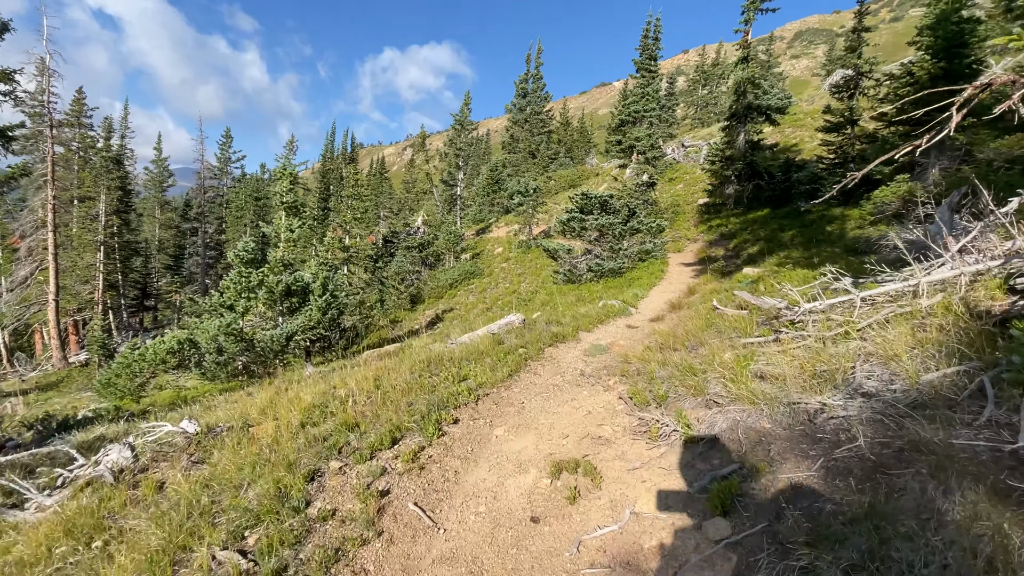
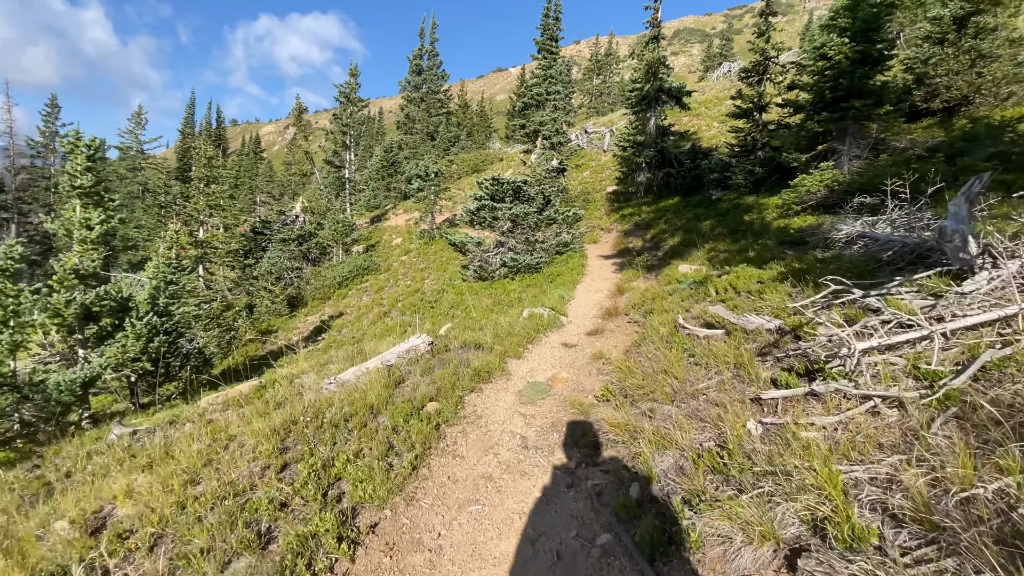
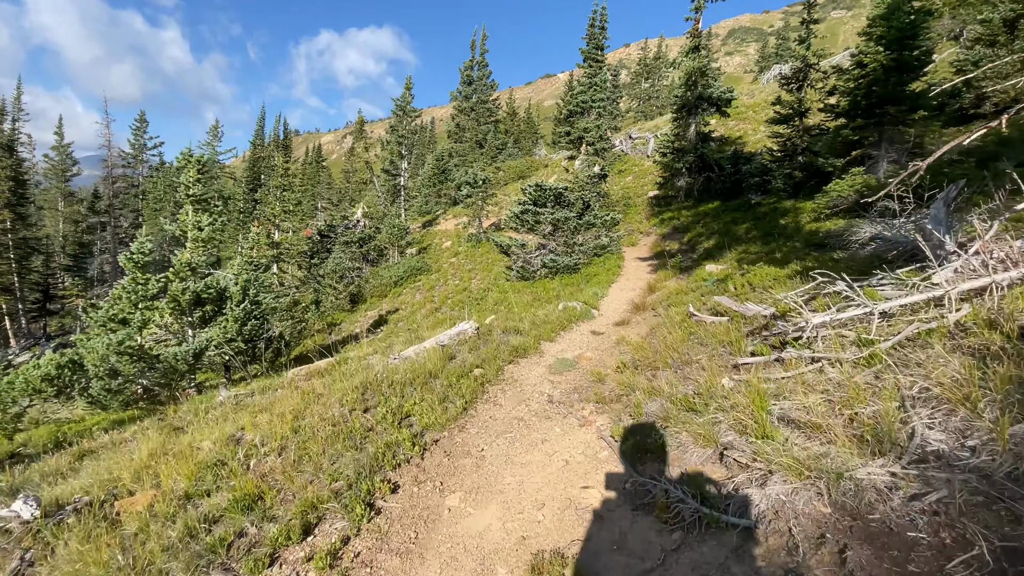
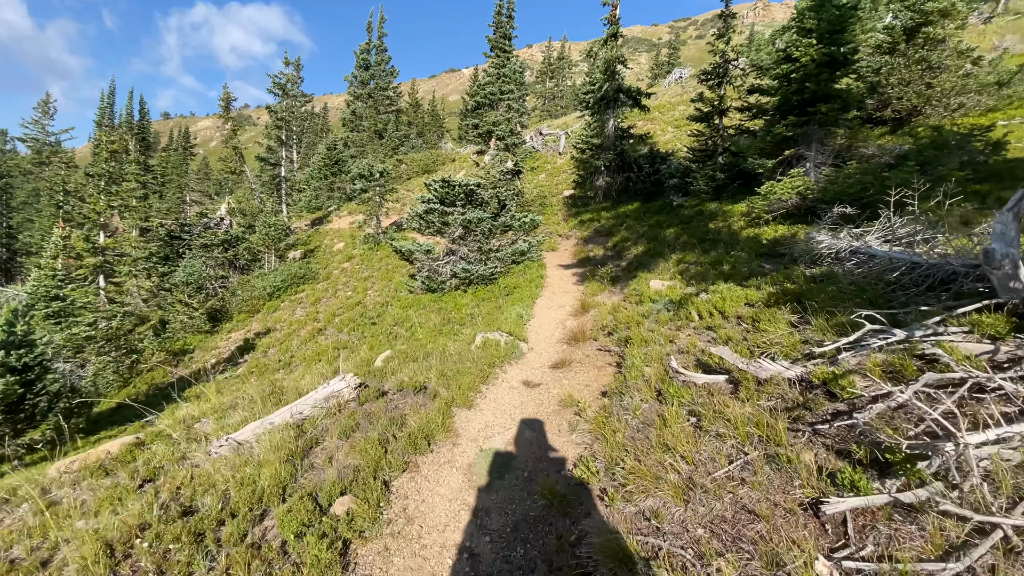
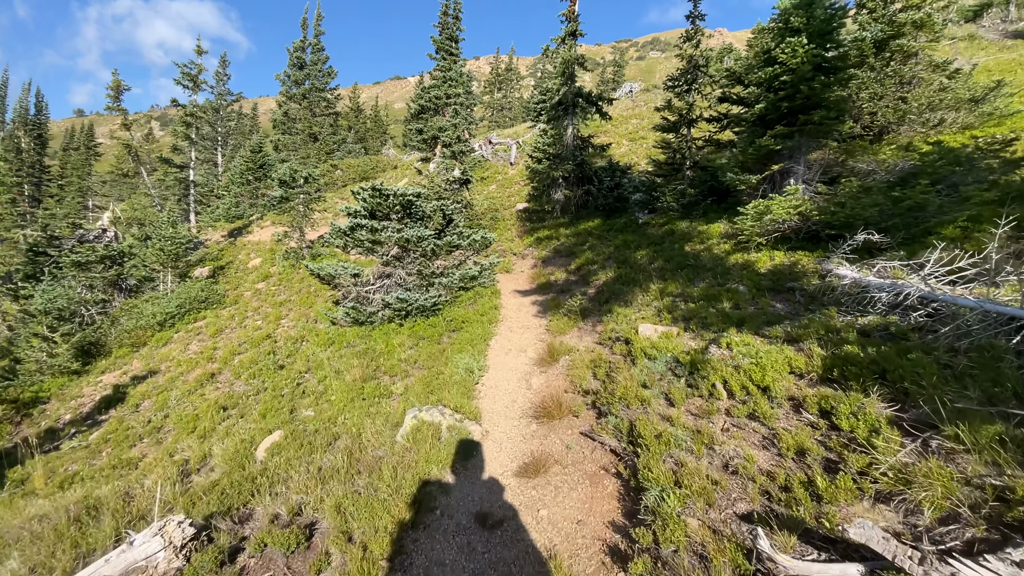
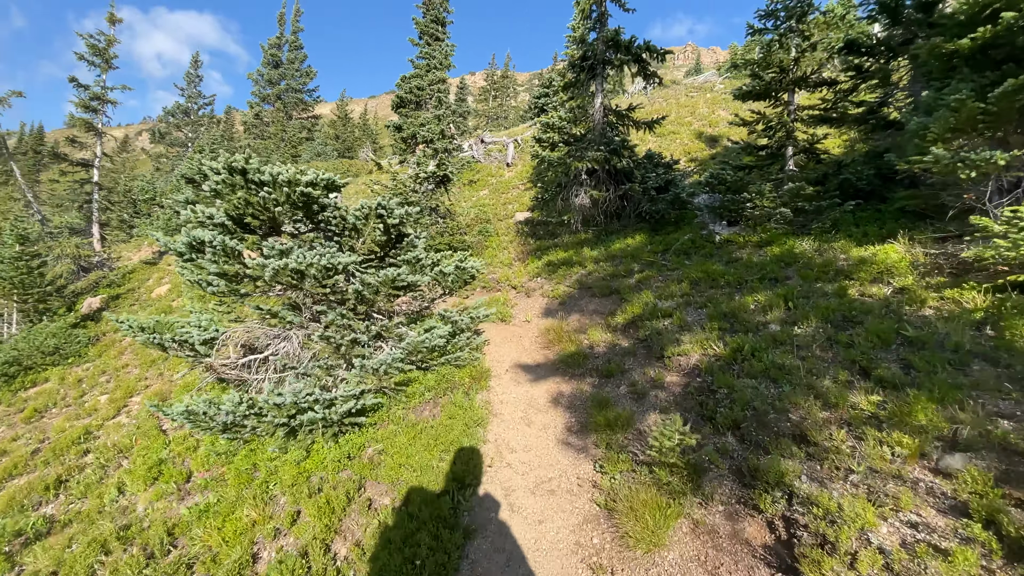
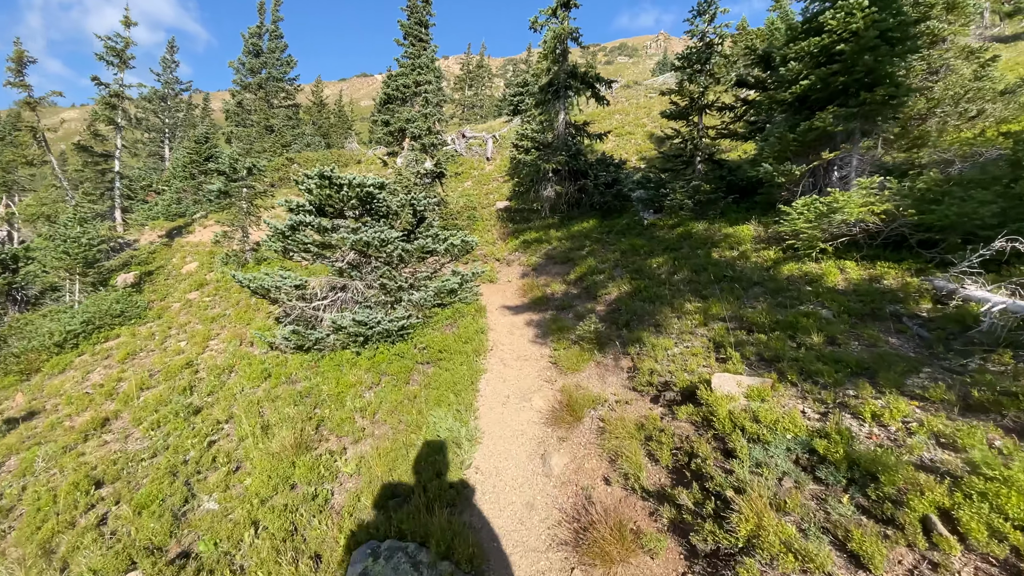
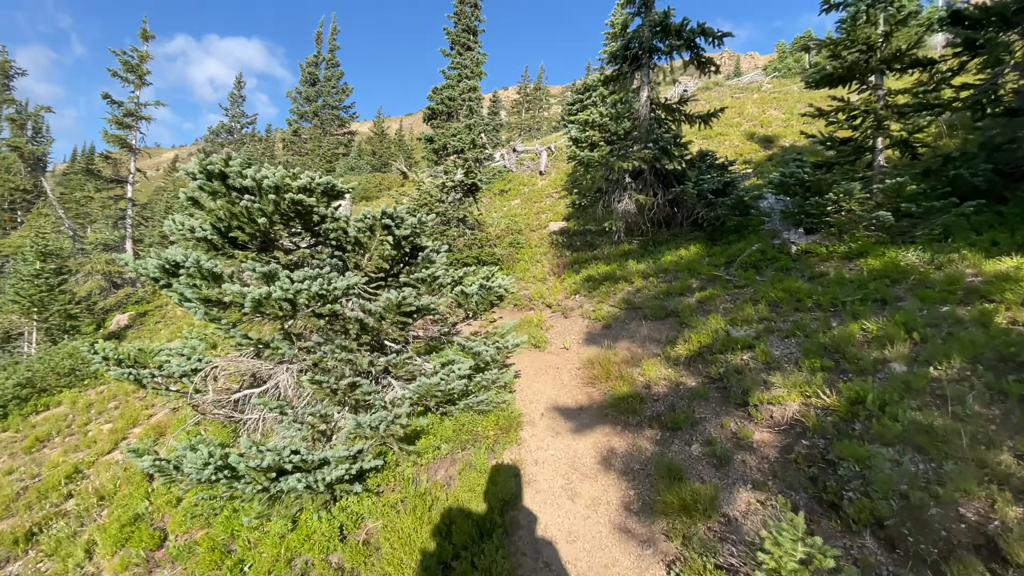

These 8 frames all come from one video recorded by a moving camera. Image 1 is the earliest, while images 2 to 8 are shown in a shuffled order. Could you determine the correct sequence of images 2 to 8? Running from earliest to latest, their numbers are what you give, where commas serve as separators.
3, 2, 4, 5, 7, 6, 8
